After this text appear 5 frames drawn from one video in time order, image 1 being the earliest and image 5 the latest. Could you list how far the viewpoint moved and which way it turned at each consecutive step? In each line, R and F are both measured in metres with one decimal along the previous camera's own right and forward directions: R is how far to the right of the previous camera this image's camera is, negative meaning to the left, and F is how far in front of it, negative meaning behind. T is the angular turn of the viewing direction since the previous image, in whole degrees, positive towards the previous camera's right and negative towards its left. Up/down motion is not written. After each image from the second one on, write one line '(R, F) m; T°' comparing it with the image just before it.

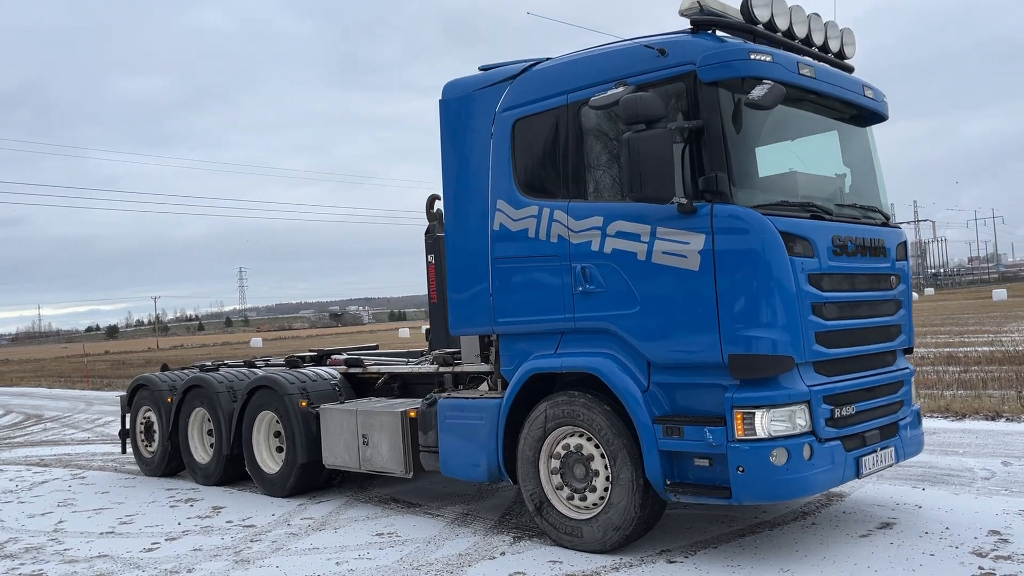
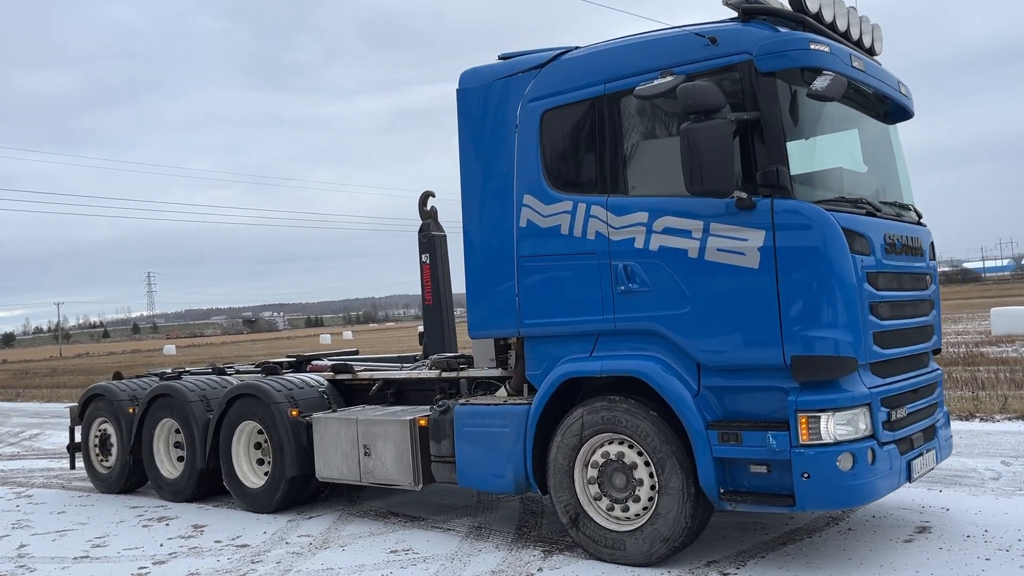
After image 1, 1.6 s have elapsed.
(-0.7, +0.4) m; +5°
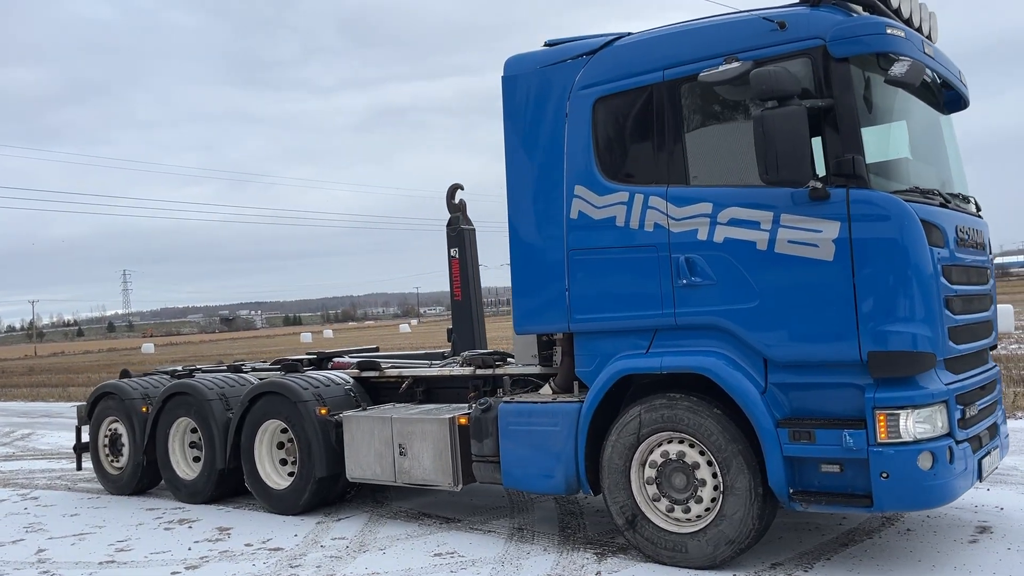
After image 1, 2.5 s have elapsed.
(-0.5, +0.2) m; +1°
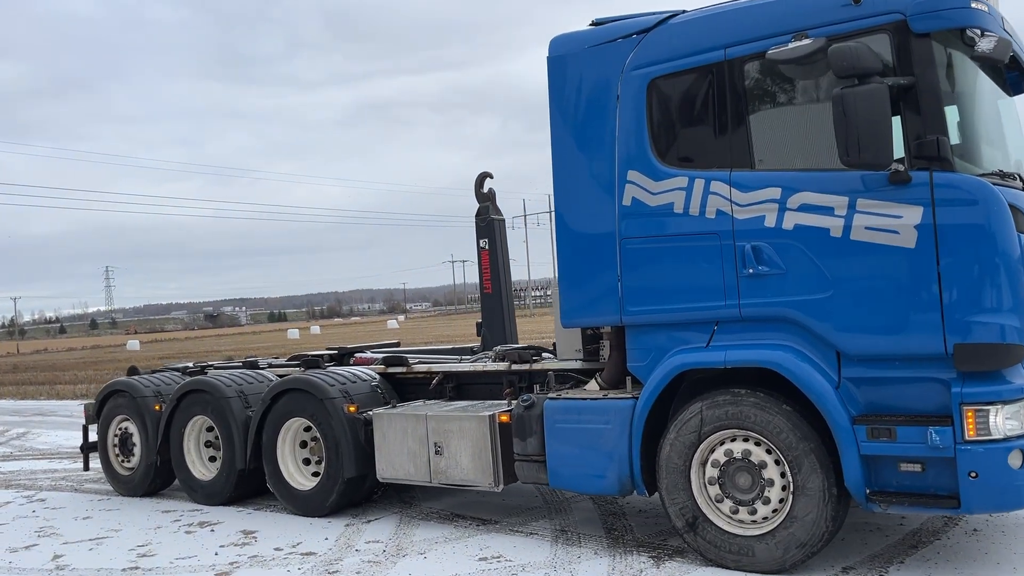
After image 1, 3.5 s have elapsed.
(-0.4, +0.3) m; +1°
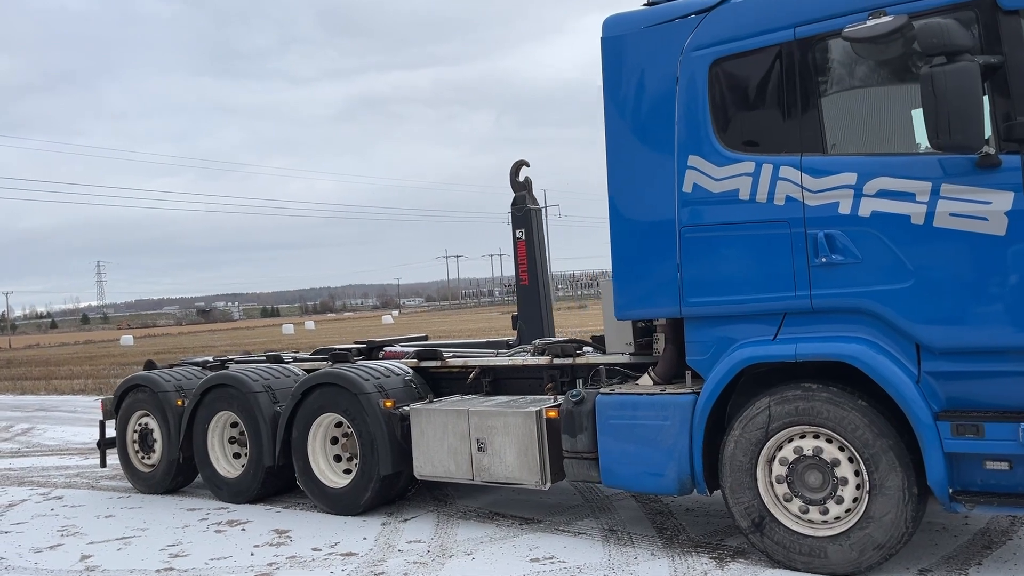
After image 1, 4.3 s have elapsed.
(-0.4, +0.2) m; 0°
